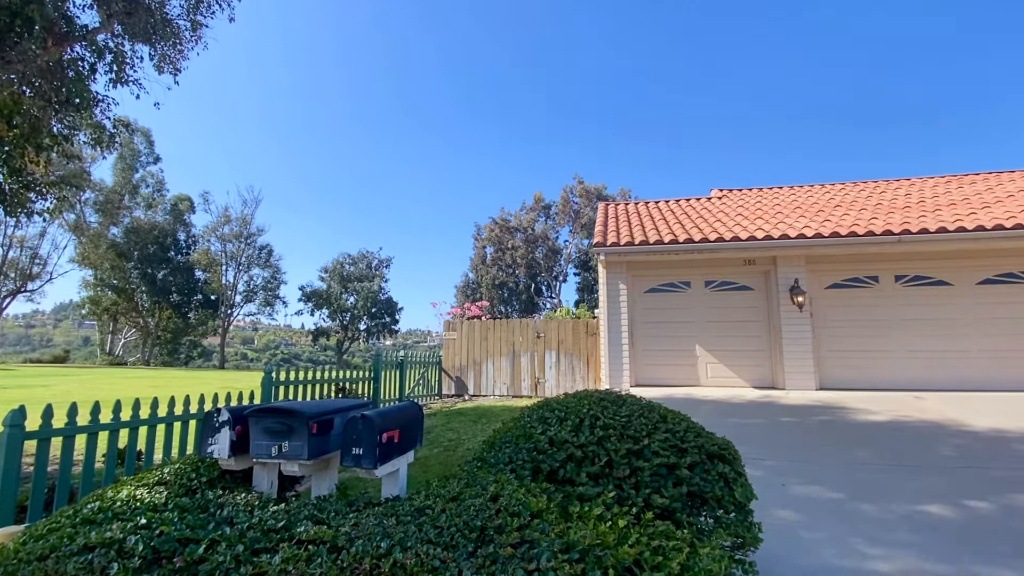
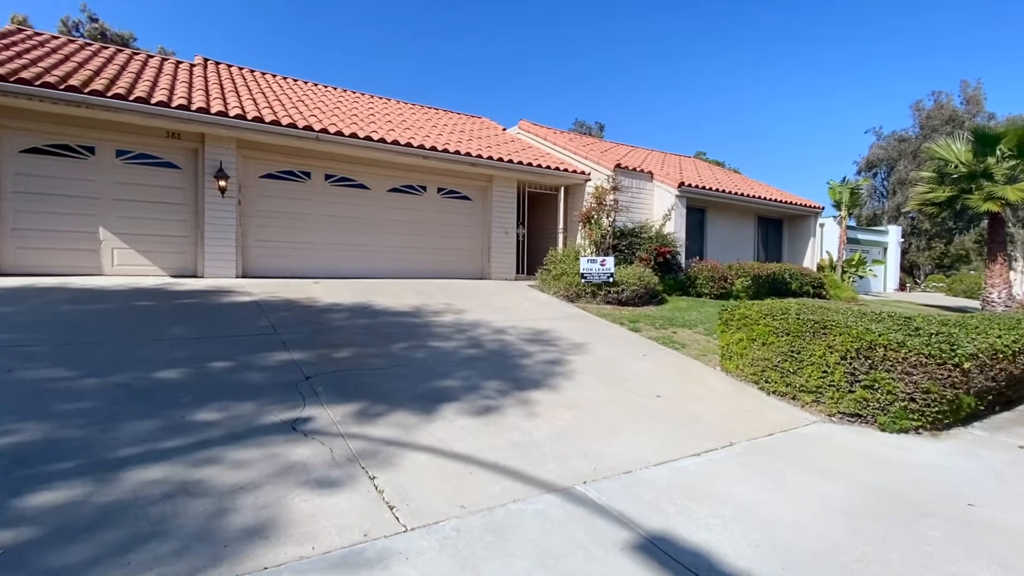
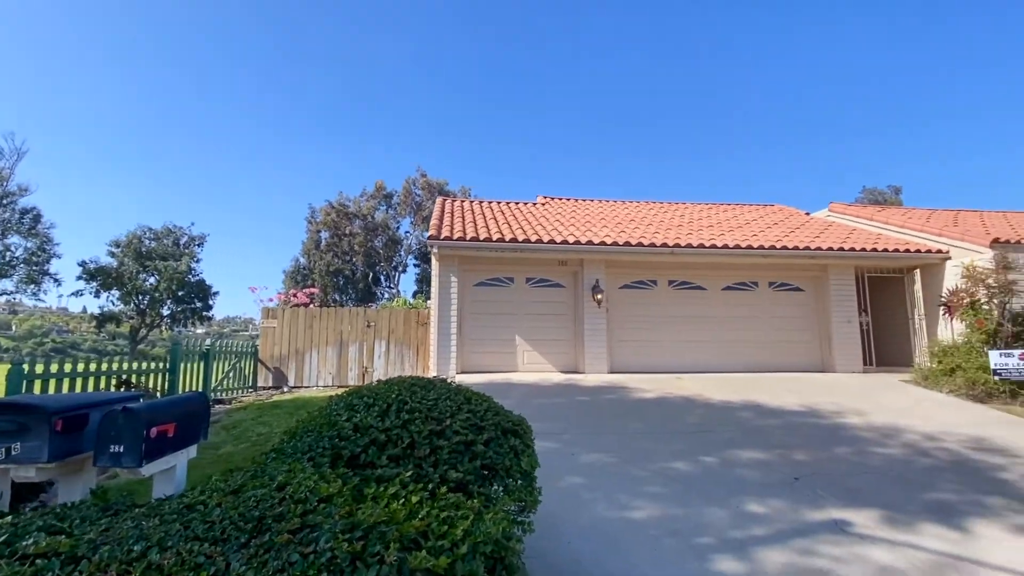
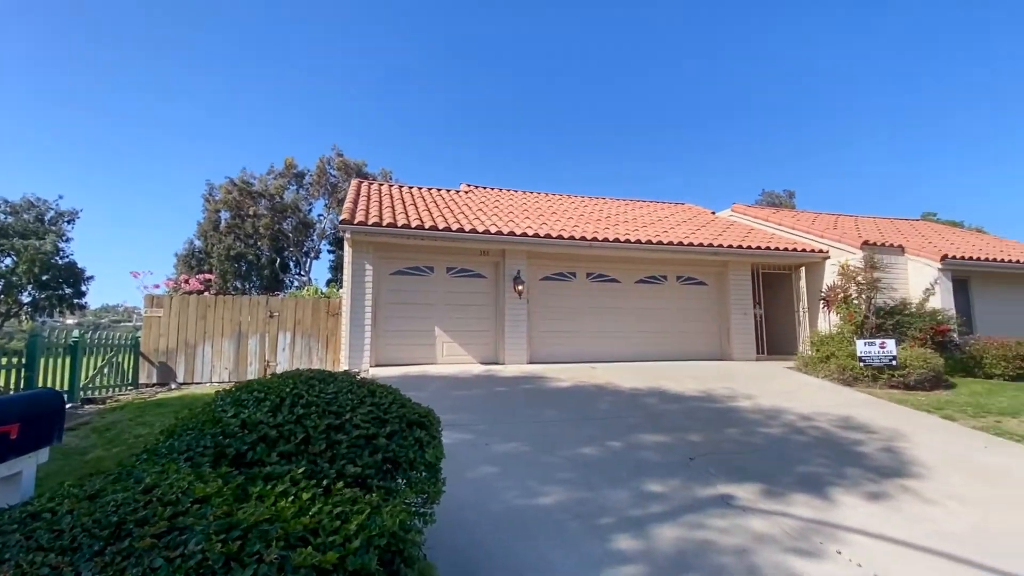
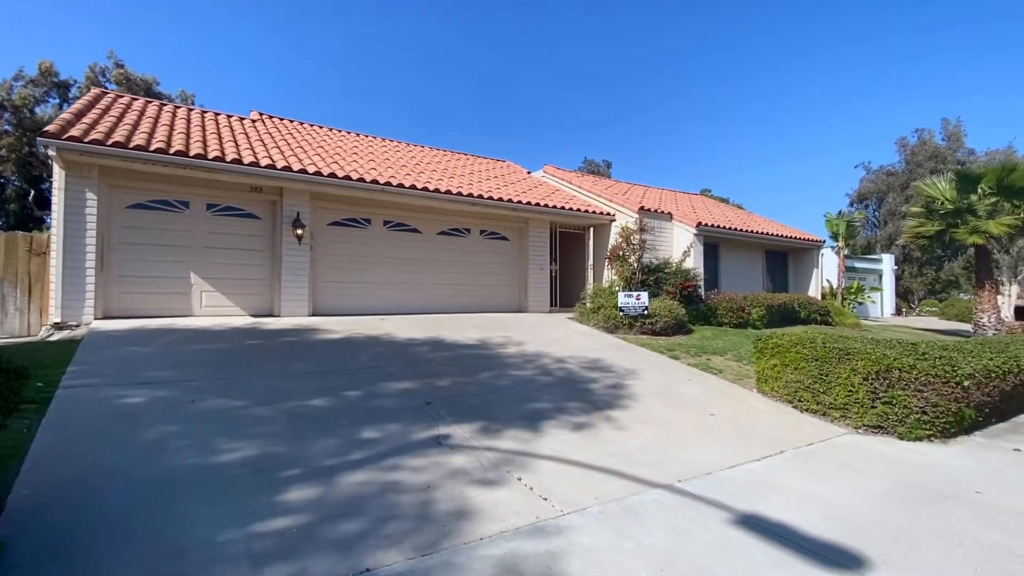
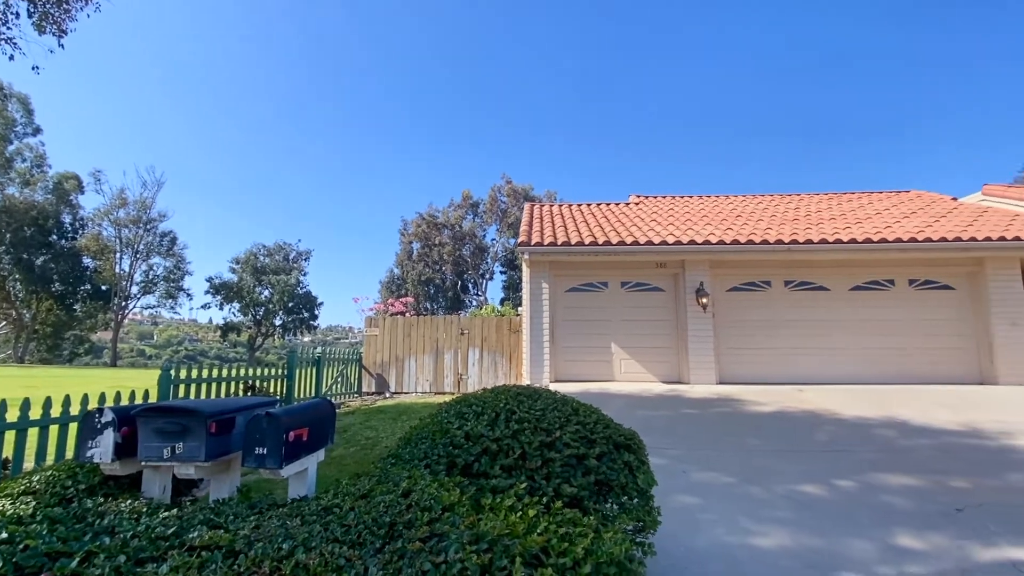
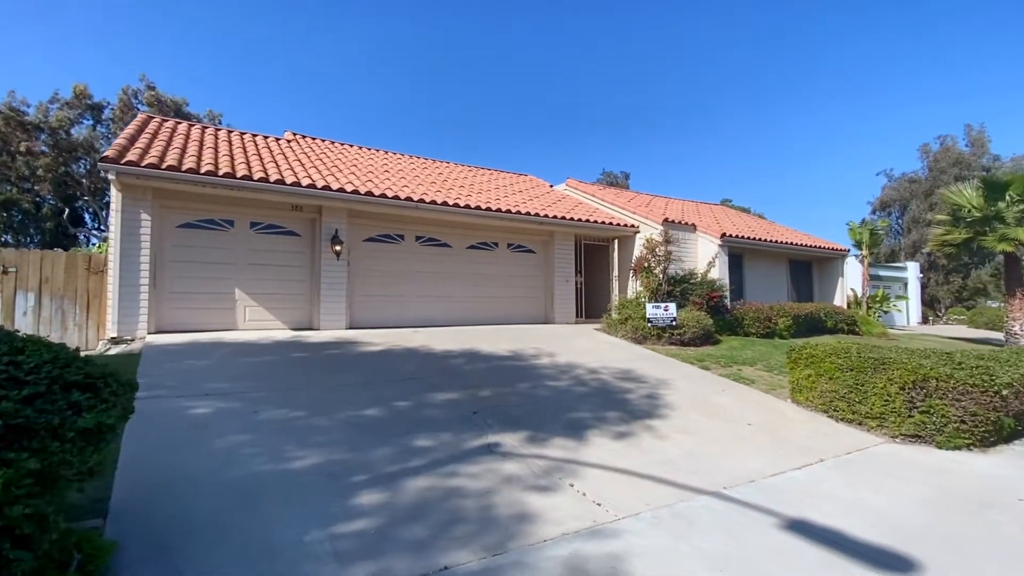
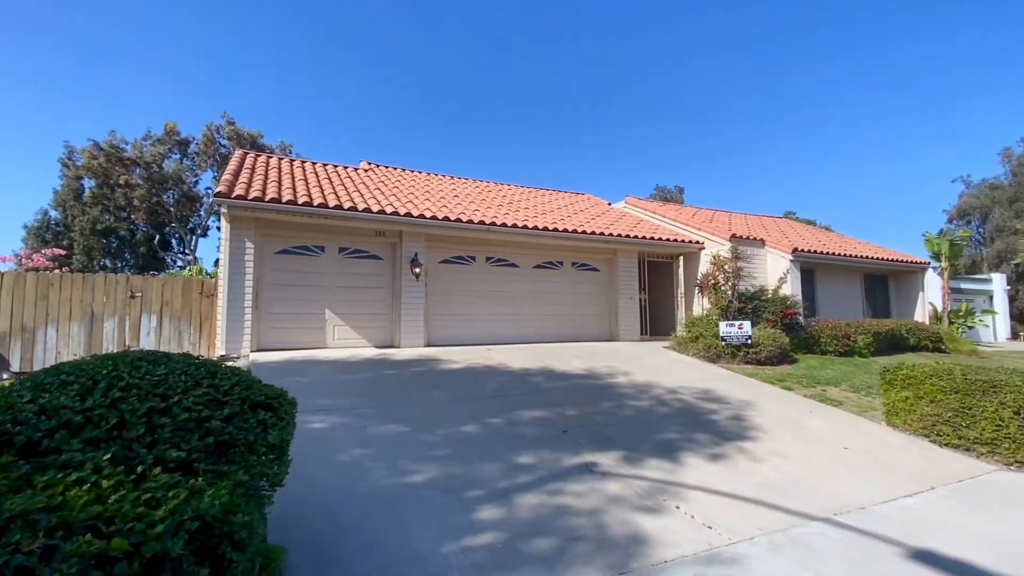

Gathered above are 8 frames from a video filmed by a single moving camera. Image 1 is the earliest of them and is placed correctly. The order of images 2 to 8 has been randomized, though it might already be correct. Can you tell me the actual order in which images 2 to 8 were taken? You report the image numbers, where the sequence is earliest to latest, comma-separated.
6, 3, 4, 8, 7, 5, 2
